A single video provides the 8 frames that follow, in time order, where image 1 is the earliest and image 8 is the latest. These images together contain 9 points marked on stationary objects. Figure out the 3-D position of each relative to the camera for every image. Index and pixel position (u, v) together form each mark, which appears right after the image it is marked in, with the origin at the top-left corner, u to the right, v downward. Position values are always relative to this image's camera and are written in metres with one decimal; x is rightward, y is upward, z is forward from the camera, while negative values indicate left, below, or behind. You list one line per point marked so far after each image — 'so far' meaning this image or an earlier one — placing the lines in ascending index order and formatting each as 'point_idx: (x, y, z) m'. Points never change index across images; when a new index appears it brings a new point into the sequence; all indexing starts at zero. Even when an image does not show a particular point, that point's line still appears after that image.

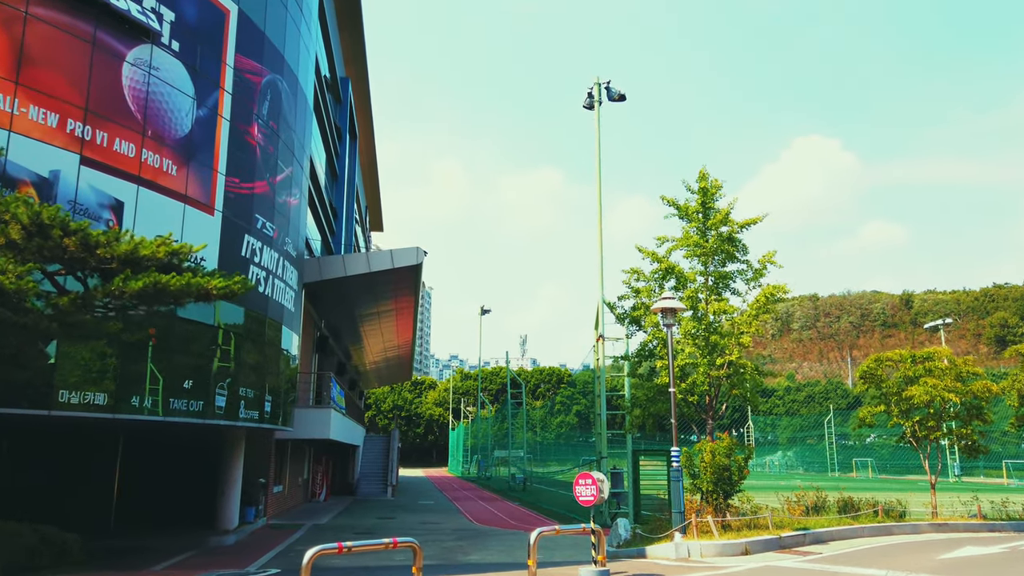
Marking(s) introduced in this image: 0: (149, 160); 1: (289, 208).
0: (-7.2, +2.5, +14.2) m
1: (-6.1, +2.2, +19.7) m
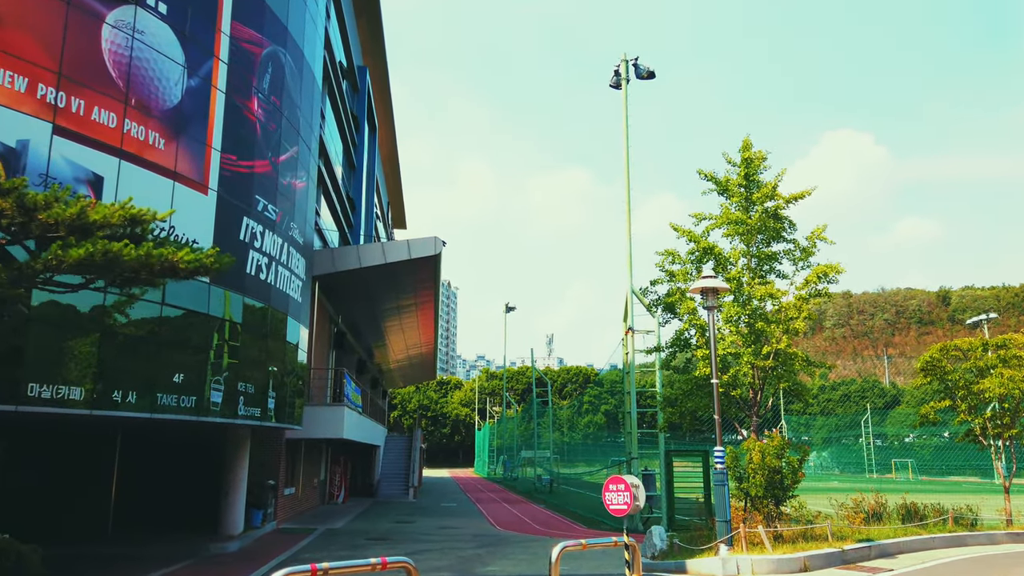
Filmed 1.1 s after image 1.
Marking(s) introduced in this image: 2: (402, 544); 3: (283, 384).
0: (-6.9, +2.8, +12.9) m
1: (-5.6, +2.5, +18.4) m
2: (-3.0, -7.0, +19.6) m
3: (-5.7, -2.4, +17.7) m
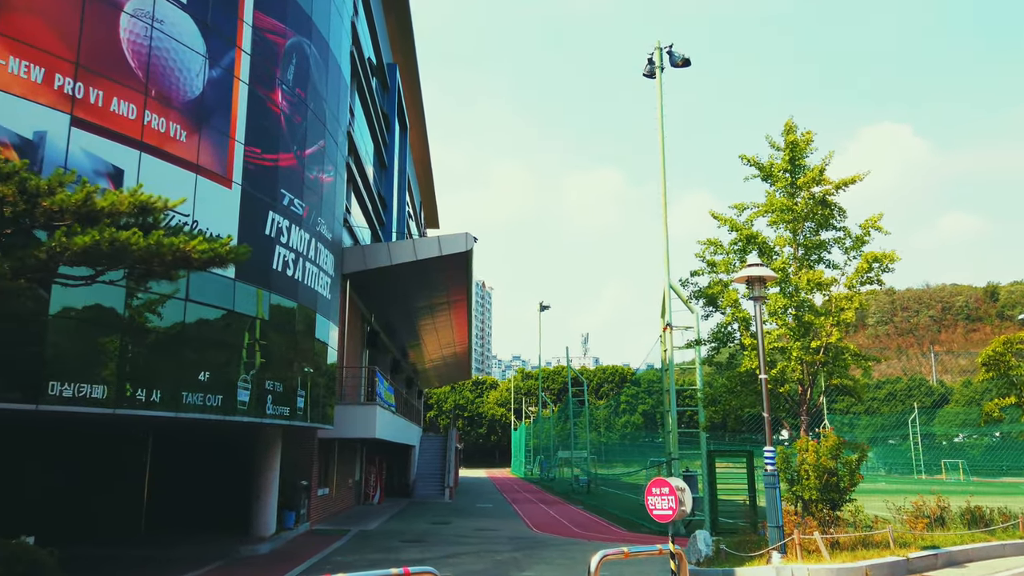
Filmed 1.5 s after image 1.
0: (-6.3, +2.9, +12.6) m
1: (-4.8, +2.6, +18.0) m
2: (-2.0, -6.9, +19.0) m
3: (-4.9, -2.3, +17.3) m
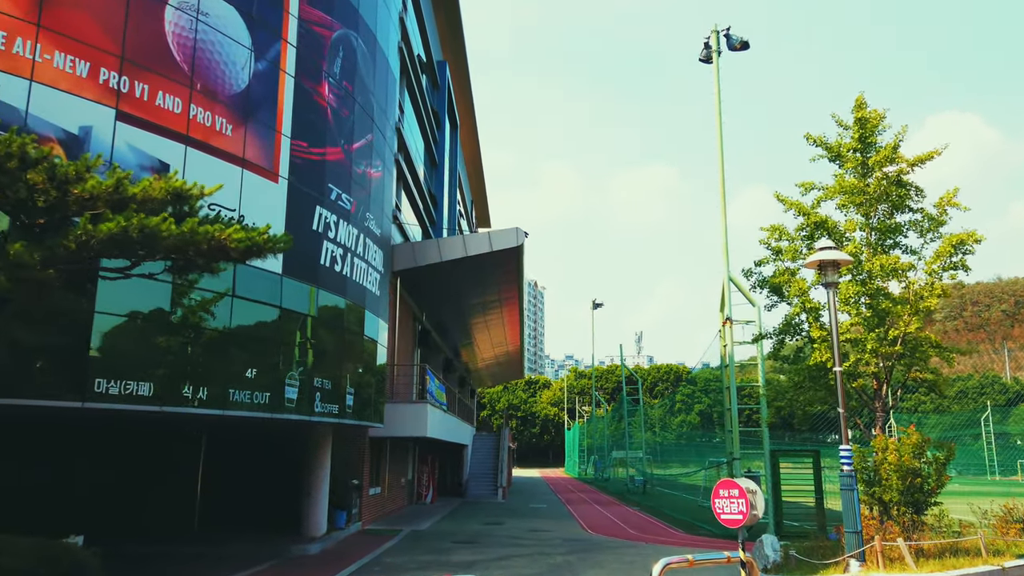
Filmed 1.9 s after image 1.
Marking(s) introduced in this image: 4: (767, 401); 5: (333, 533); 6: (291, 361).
0: (-5.5, +3.0, +12.5) m
1: (-3.6, +2.7, +17.8) m
2: (-0.6, -6.8, +18.6) m
3: (-3.6, -2.2, +17.1) m
4: (+5.6, -2.5, +15.7) m
5: (-4.6, -6.3, +18.3) m
6: (-4.4, -1.4, +14.2) m
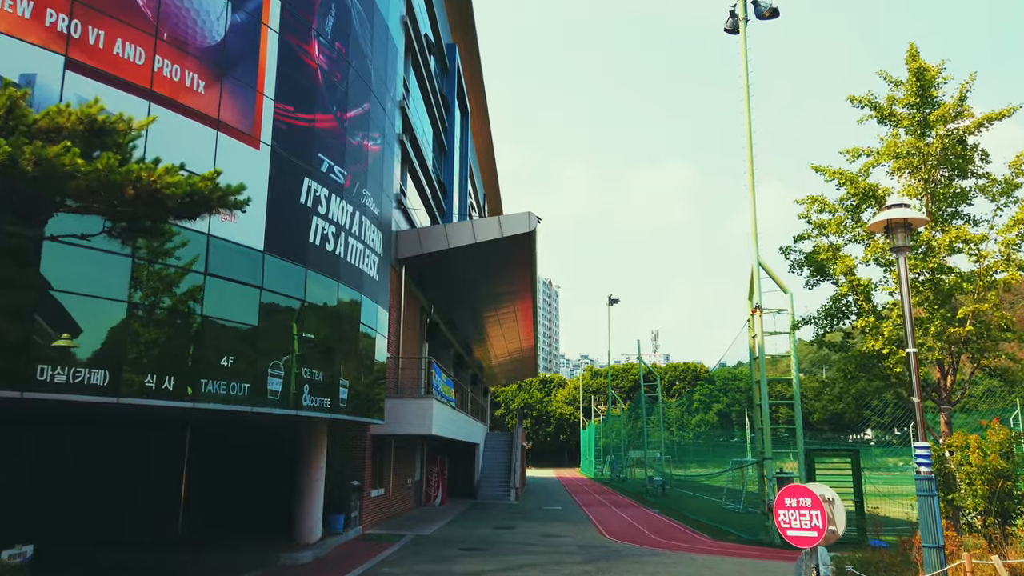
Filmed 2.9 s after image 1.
0: (-5.3, +3.3, +11.0) m
1: (-3.3, +3.1, +16.3) m
2: (-0.3, -6.4, +17.0) m
3: (-3.4, -1.8, +15.6) m
4: (+5.8, -2.1, +14.0) m
5: (-4.3, -5.9, +16.8) m
6: (-4.2, -1.1, +12.8) m
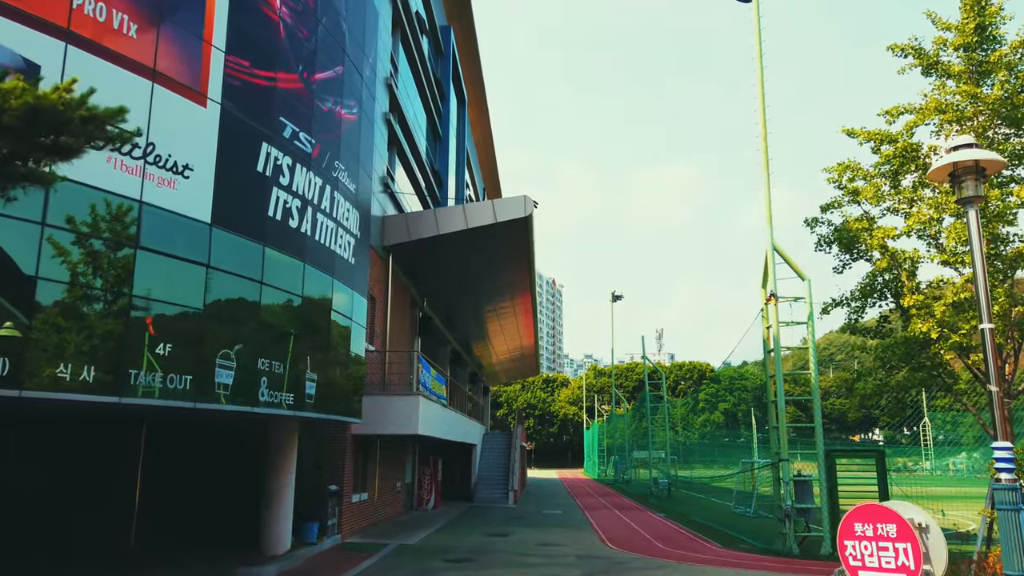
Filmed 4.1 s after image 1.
0: (-5.6, +3.7, +9.4) m
1: (-3.5, +3.4, +14.6) m
2: (-0.5, -6.0, +15.4) m
3: (-3.6, -1.5, +13.9) m
4: (+5.6, -1.7, +12.3) m
5: (-4.5, -5.6, +15.2) m
6: (-4.5, -0.7, +11.1) m
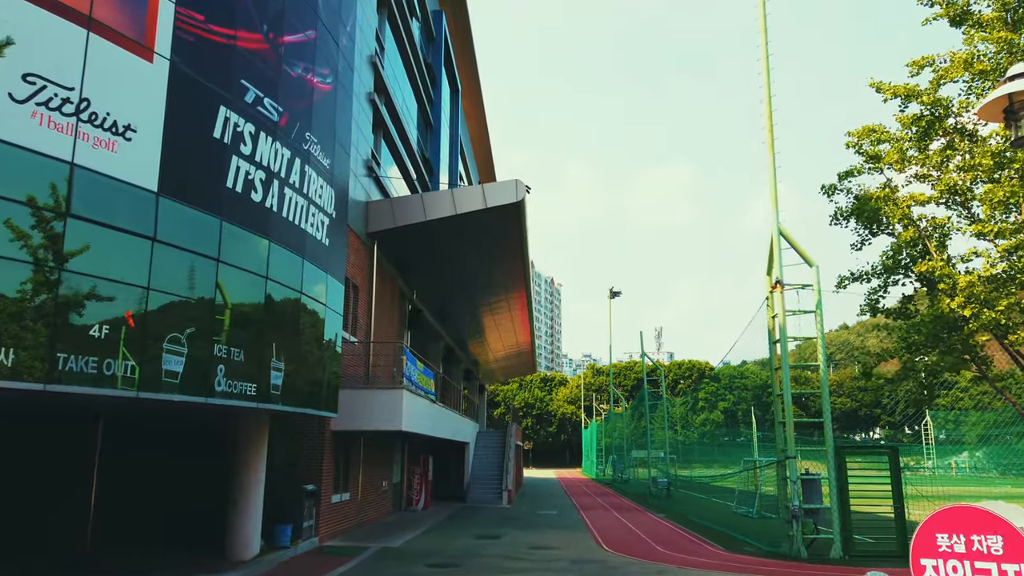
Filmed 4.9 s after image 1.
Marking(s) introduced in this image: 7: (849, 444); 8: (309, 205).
0: (-5.8, +4.0, +8.3) m
1: (-3.8, +3.8, +13.5) m
2: (-0.8, -5.7, +14.3) m
3: (-3.8, -1.2, +12.8) m
4: (+5.3, -1.4, +11.2) m
5: (-4.8, -5.2, +14.1) m
6: (-4.7, -0.4, +10.0) m
7: (+8.0, -3.7, +17.1) m
8: (-3.8, +1.6, +13.4) m
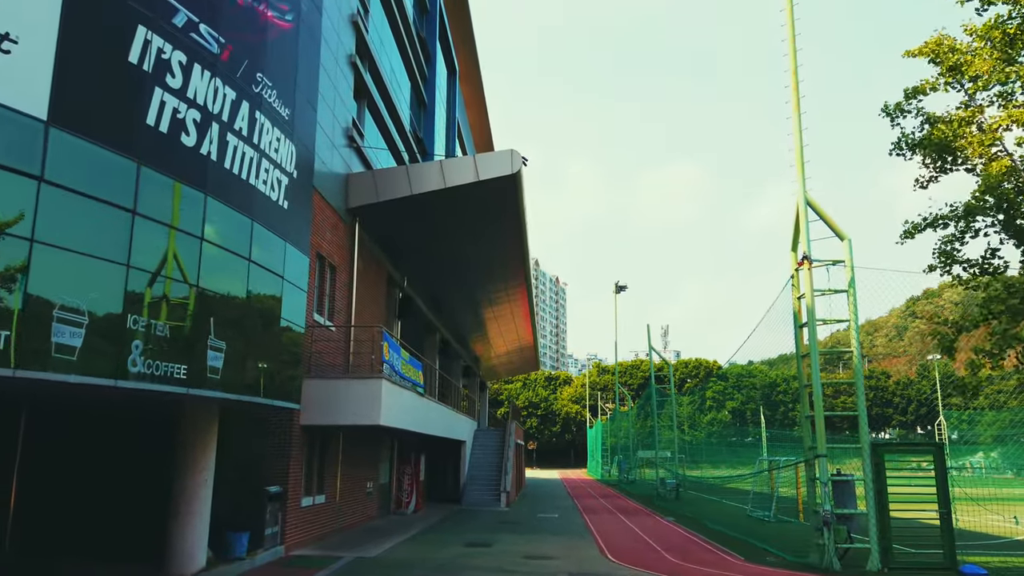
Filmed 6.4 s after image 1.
0: (-6.1, +4.5, +6.3) m
1: (-4.0, +4.3, +11.5) m
2: (-1.0, -5.2, +12.3) m
3: (-4.0, -0.7, +10.8) m
4: (+5.1, -0.9, +9.2) m
5: (-5.0, -4.7, +12.1) m
6: (-4.9, +0.1, +8.0) m
7: (+7.9, -3.2, +15.0) m
8: (-4.0, +2.1, +11.4) m
